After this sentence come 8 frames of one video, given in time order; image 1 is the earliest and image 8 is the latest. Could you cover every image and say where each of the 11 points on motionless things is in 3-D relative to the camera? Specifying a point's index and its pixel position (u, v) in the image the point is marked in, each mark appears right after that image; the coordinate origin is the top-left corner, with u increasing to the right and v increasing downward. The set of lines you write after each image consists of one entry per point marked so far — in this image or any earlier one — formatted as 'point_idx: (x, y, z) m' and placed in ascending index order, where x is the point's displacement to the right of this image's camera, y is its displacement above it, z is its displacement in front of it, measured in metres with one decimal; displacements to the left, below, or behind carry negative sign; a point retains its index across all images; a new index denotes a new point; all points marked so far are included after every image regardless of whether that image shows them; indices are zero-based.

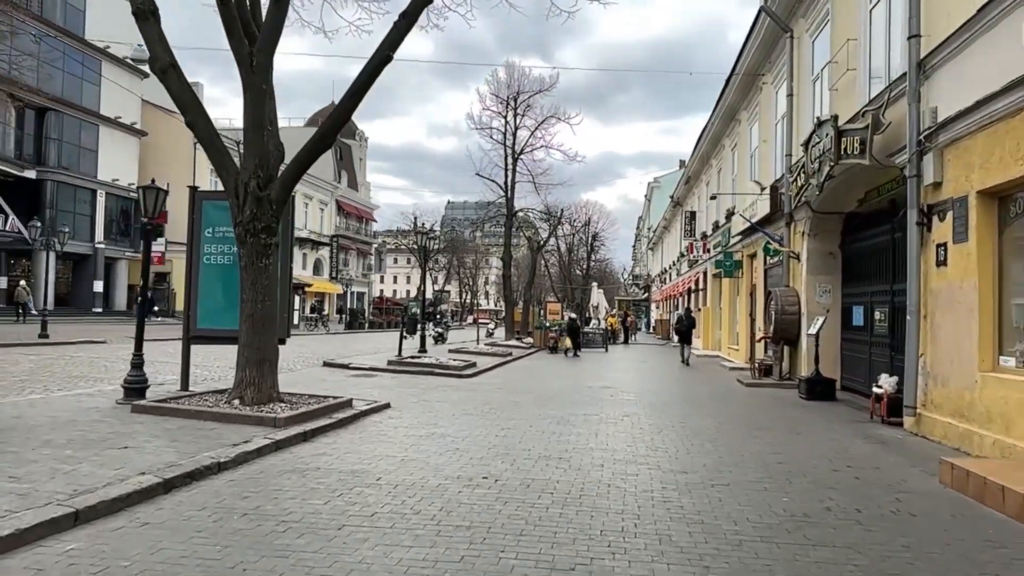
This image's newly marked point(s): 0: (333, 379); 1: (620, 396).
0: (-4.2, -2.1, +15.6) m
1: (+2.1, -2.2, +13.1) m
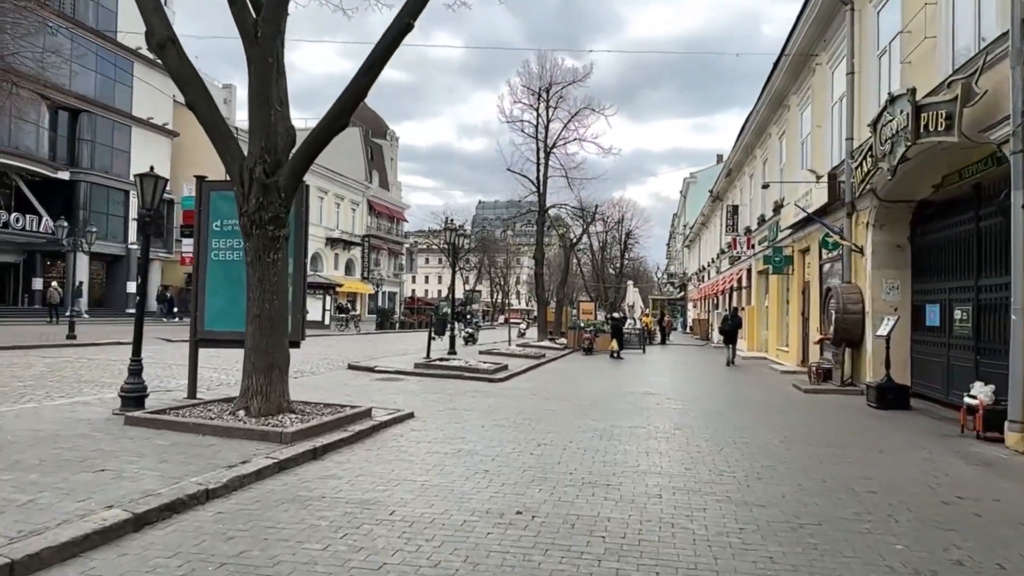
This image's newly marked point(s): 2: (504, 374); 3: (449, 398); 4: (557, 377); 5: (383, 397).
0: (-3.4, -2.1, +14.7) m
1: (+2.8, -2.1, +11.9) m
2: (-0.2, -2.2, +16.6) m
3: (-1.2, -2.0, +12.1) m
4: (+1.2, -2.3, +17.1) m
5: (-2.4, -2.0, +12.3) m
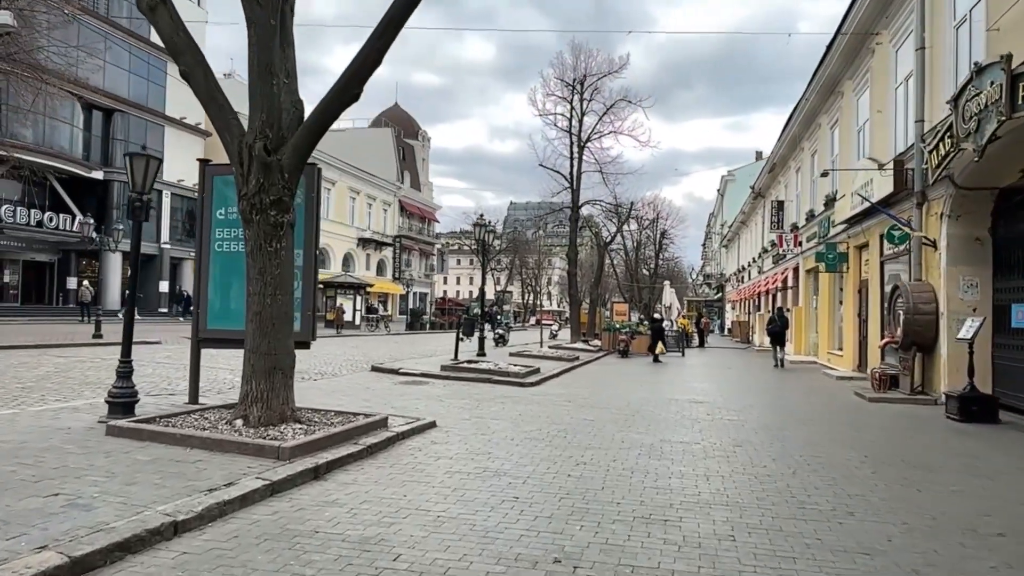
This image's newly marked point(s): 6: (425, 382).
0: (-2.8, -2.0, +13.7) m
1: (+3.3, -2.0, +10.7) m
2: (+0.5, -2.1, +15.5) m
3: (-0.6, -2.0, +11.0) m
4: (+2.0, -2.3, +15.9) m
5: (-1.9, -2.0, +11.3) m
6: (-1.9, -2.0, +14.3) m
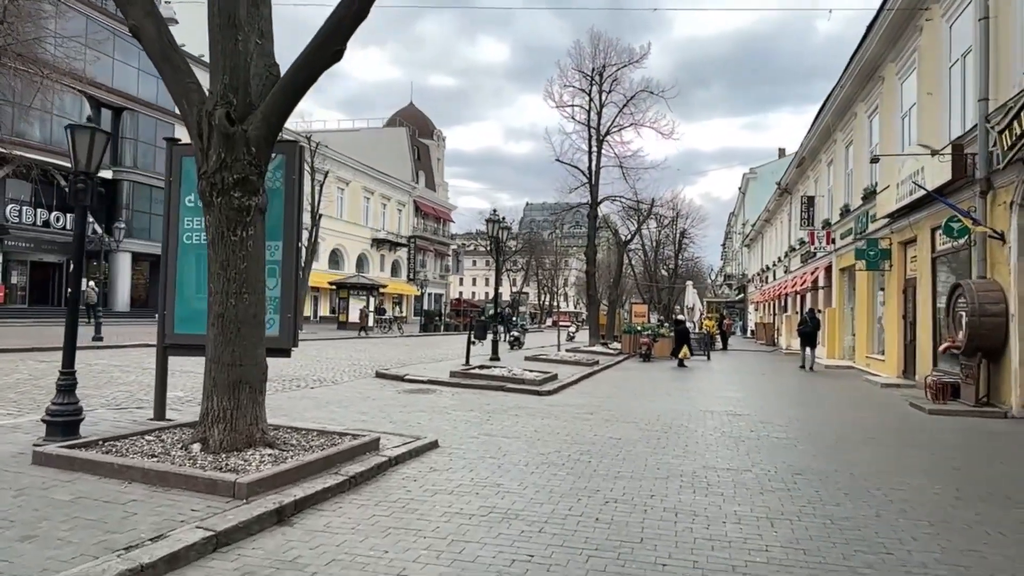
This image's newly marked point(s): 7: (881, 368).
0: (-2.5, -2.0, +12.5) m
1: (+3.5, -2.0, +9.3) m
2: (+0.9, -2.1, +14.2) m
3: (-0.4, -1.9, +9.8) m
4: (+2.3, -2.2, +14.6) m
5: (-1.6, -1.9, +10.1) m
6: (-1.6, -2.0, +13.1) m
7: (+10.7, -2.3, +19.0) m
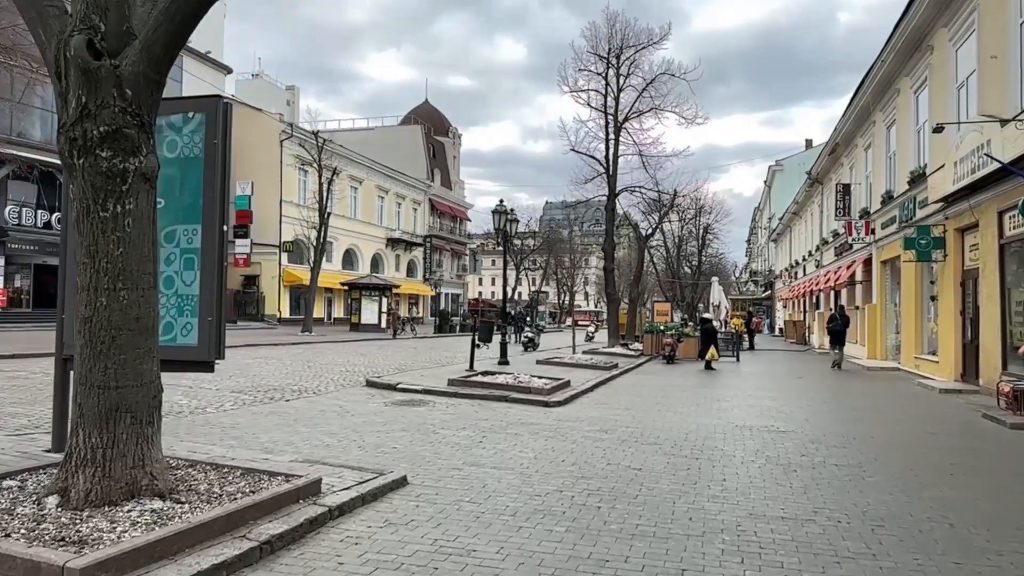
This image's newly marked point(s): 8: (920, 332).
0: (-2.4, -2.0, +10.9) m
1: (+3.5, -1.9, +7.6) m
2: (+1.0, -2.0, +12.5) m
3: (-0.4, -1.9, +8.2) m
4: (+2.4, -2.2, +12.9) m
5: (-1.7, -1.9, +8.5) m
6: (-1.5, -2.0, +11.5) m
7: (+10.9, -2.1, +17.0) m
8: (+11.6, -1.2, +18.6) m
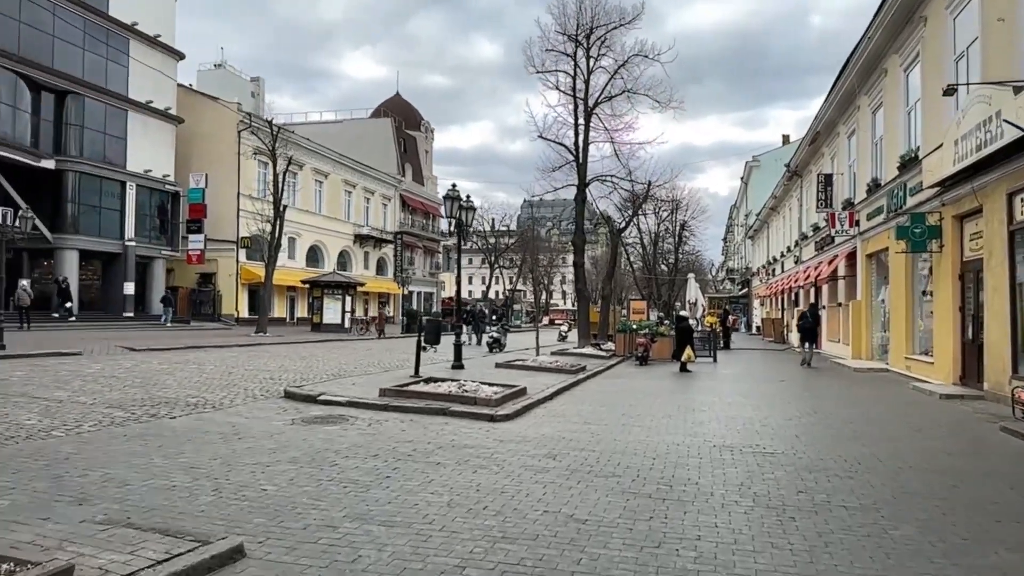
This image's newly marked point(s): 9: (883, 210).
0: (-3.3, -1.9, +9.0) m
1: (+2.7, -1.8, +5.9) m
2: (0.0, -1.9, +10.7) m
3: (-1.2, -1.8, +6.3) m
4: (+1.5, -2.0, +11.1) m
5: (-2.5, -1.8, +6.6) m
6: (-2.4, -1.9, +9.6) m
7: (+9.8, -2.0, +15.5) m
8: (+10.4, -1.1, +17.1) m
9: (+10.8, +2.2, +19.1) m
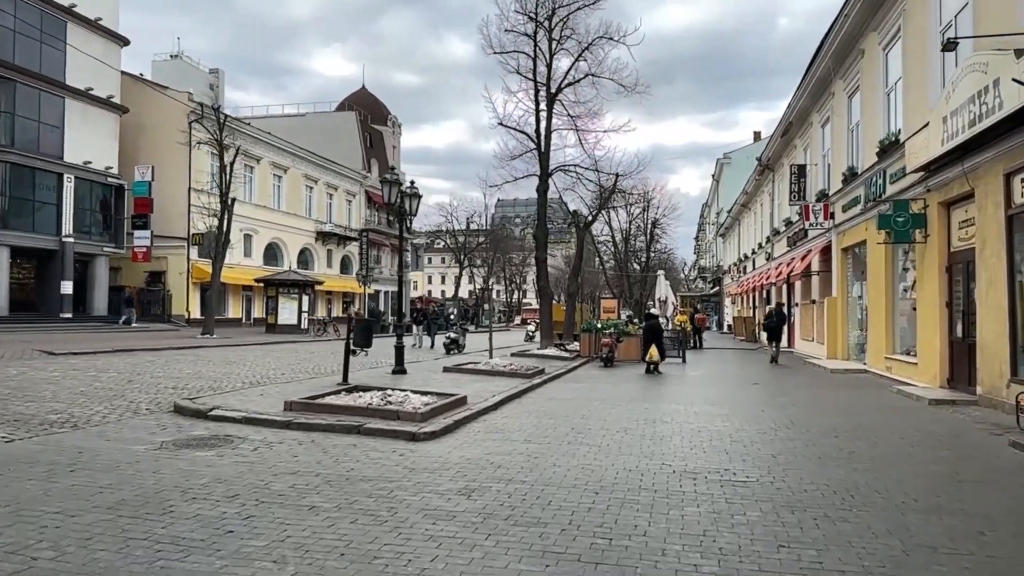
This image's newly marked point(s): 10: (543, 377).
0: (-4.2, -1.8, +7.3) m
1: (+1.9, -1.7, +4.4) m
2: (-0.9, -1.8, +9.1) m
3: (-2.0, -1.7, +4.7) m
4: (+0.5, -1.9, +9.6) m
5: (-3.3, -1.7, +4.9) m
6: (-3.3, -1.8, +7.9) m
7: (+8.7, -1.9, +14.3) m
8: (+9.2, -0.9, +15.9) m
9: (+9.5, +2.4, +17.9) m
10: (+0.8, -2.2, +16.0) m
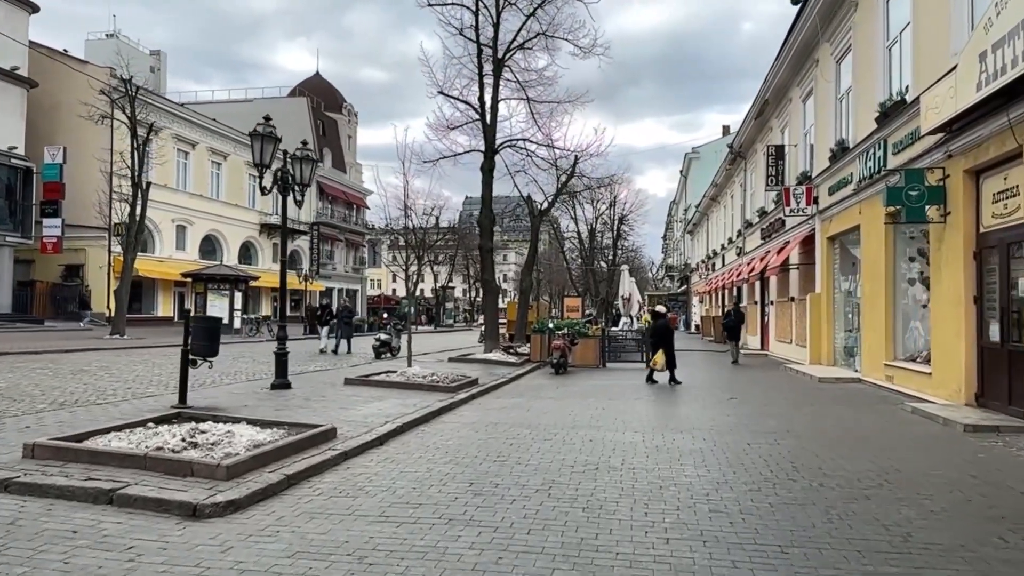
0: (-5.3, -1.6, +4.0) m
1: (+0.9, -1.5, +1.3) m
2: (-2.1, -1.6, +5.9) m
3: (-3.0, -1.5, +1.5) m
4: (-0.7, -1.8, +6.5) m
5: (-4.3, -1.5, +1.7) m
6: (-4.5, -1.6, +4.7) m
7: (+7.2, -1.7, +11.6) m
8: (+7.7, -0.8, +13.2) m
9: (+7.9, +2.5, +15.3) m
10: (-0.8, -2.0, +12.9) m
